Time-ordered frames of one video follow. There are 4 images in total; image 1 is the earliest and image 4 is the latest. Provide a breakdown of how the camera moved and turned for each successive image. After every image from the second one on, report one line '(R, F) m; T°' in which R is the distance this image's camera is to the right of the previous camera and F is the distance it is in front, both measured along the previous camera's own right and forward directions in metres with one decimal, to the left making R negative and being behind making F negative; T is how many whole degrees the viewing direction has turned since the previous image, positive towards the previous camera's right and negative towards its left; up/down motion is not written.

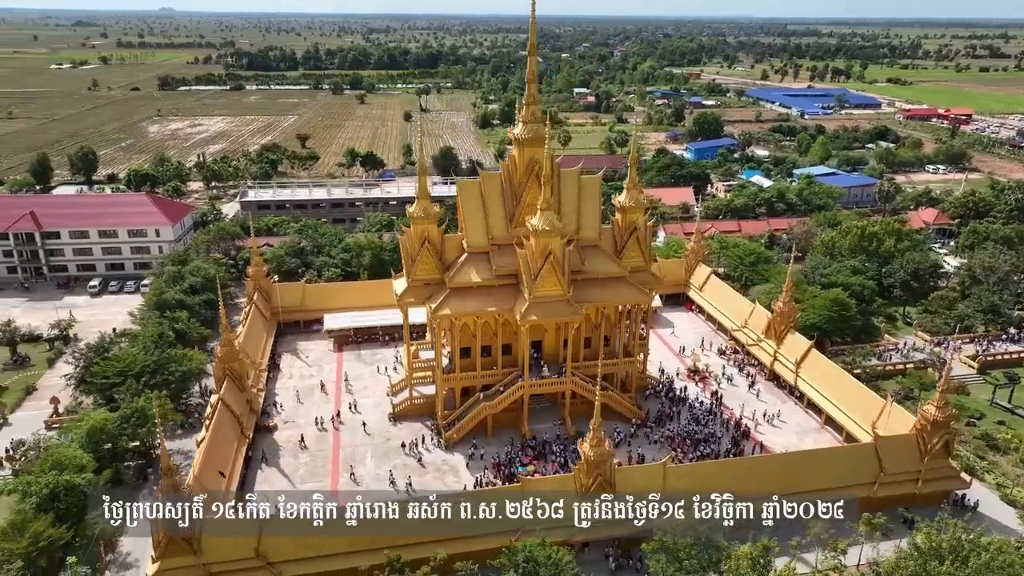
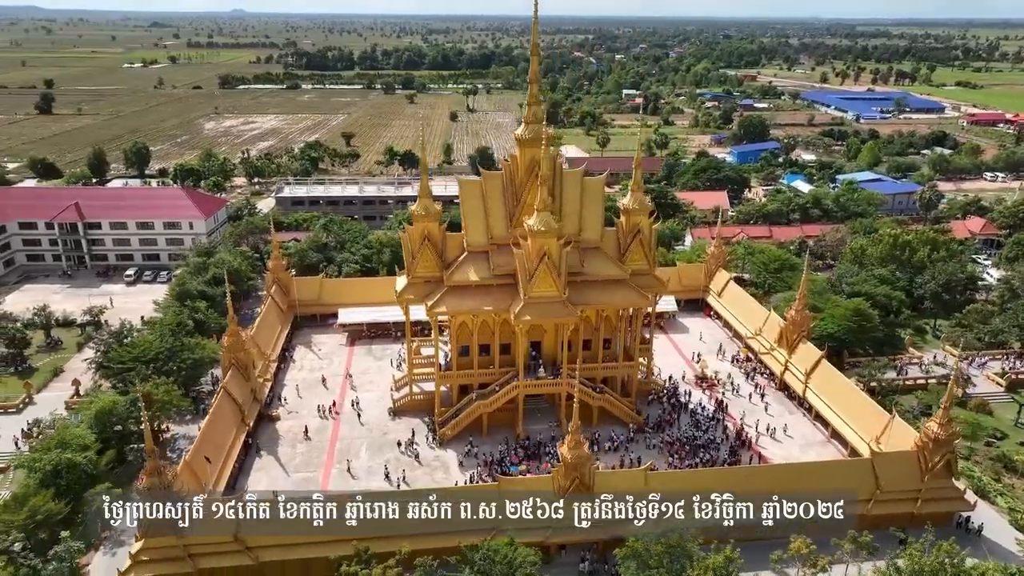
(+1.8, 0.0) m; -4°
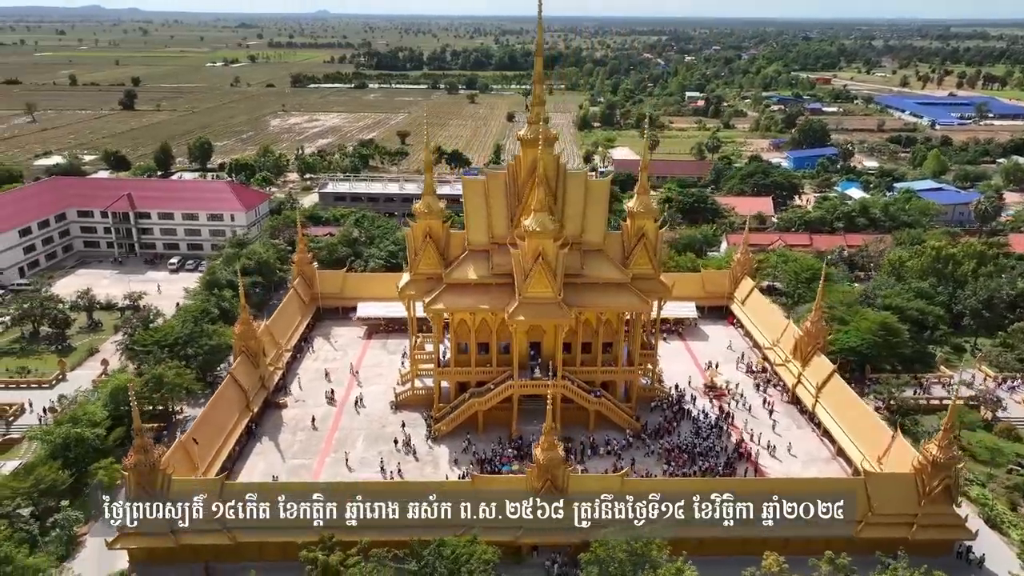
(+2.2, 0.0) m; -5°
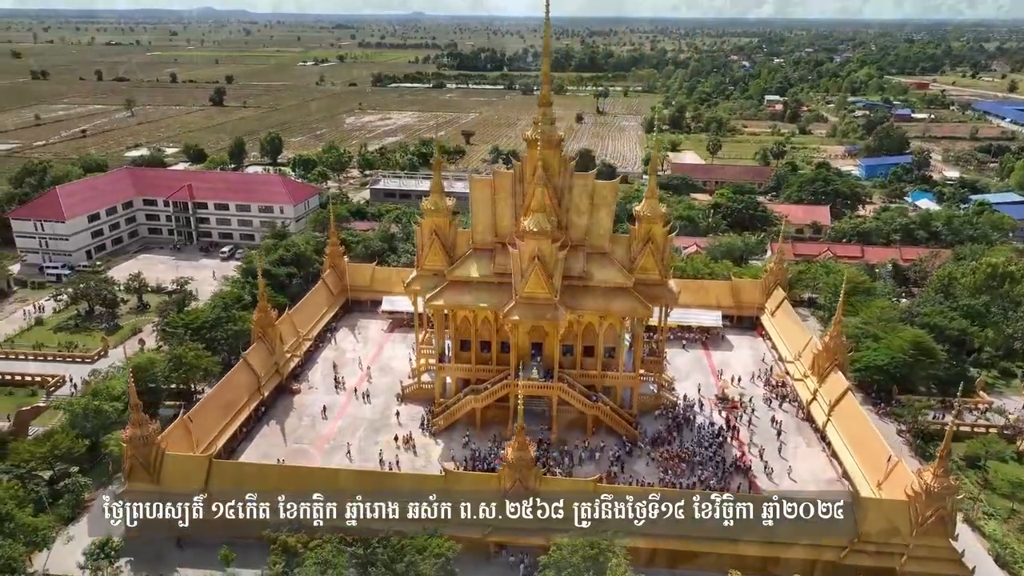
(+2.6, +0.1) m; -6°
